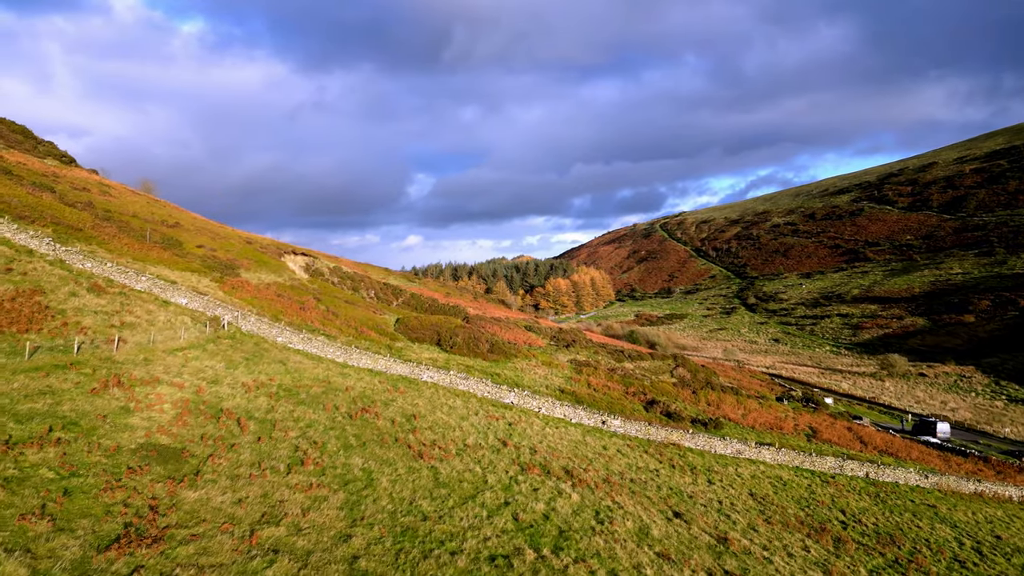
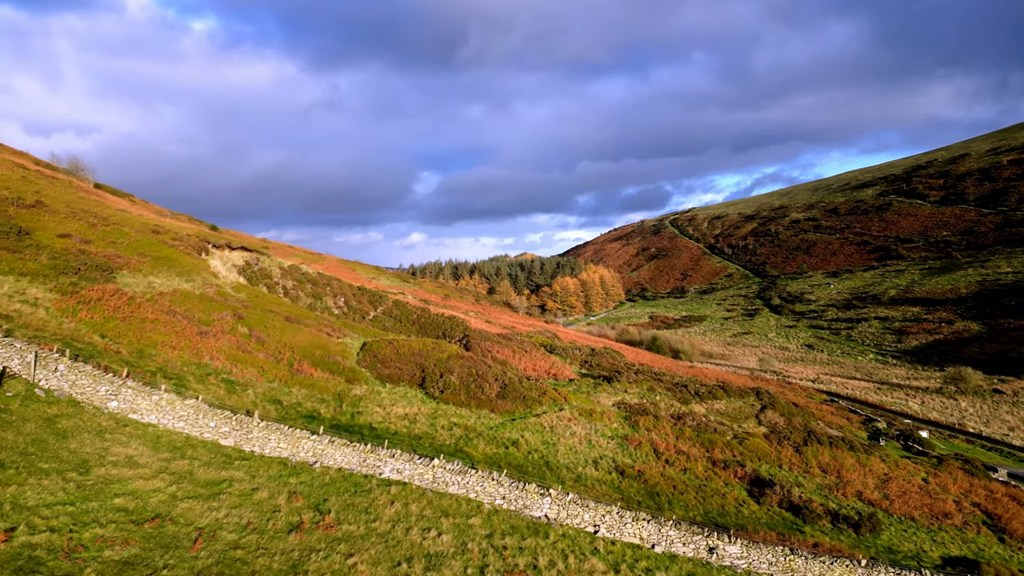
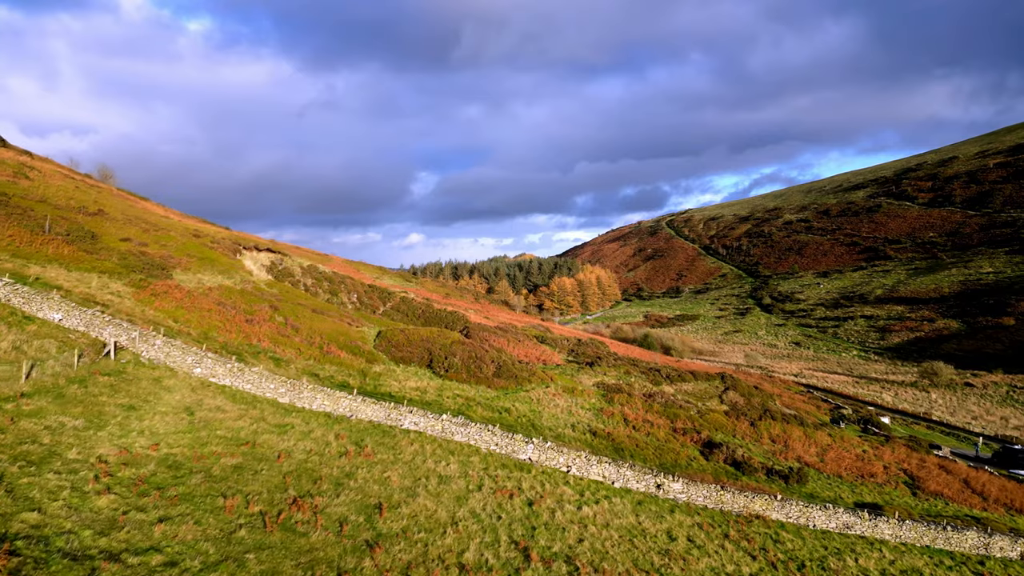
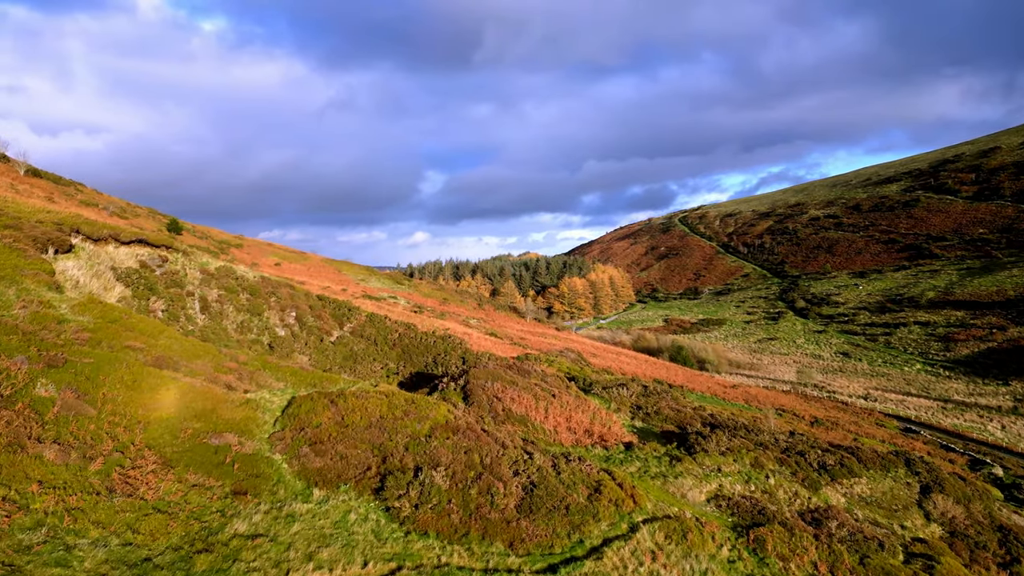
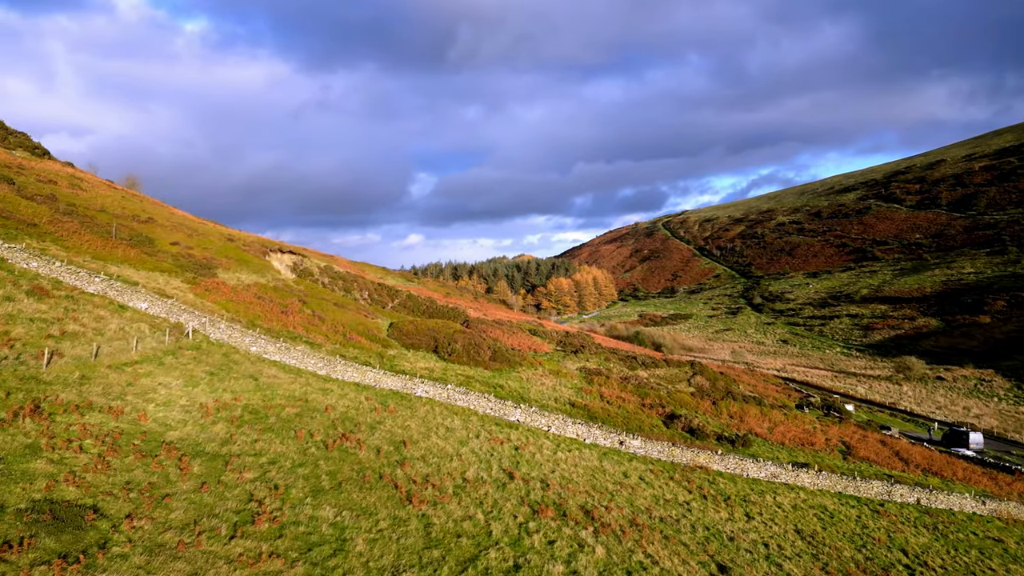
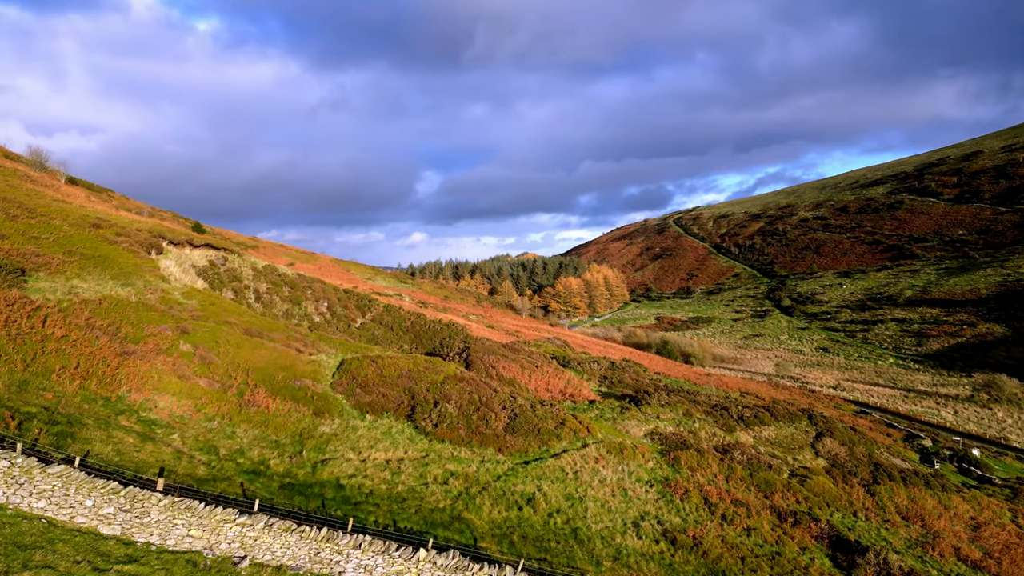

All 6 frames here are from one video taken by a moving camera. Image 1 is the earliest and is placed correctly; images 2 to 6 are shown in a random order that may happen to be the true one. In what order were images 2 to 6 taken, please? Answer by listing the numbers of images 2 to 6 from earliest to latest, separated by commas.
5, 3, 2, 6, 4
